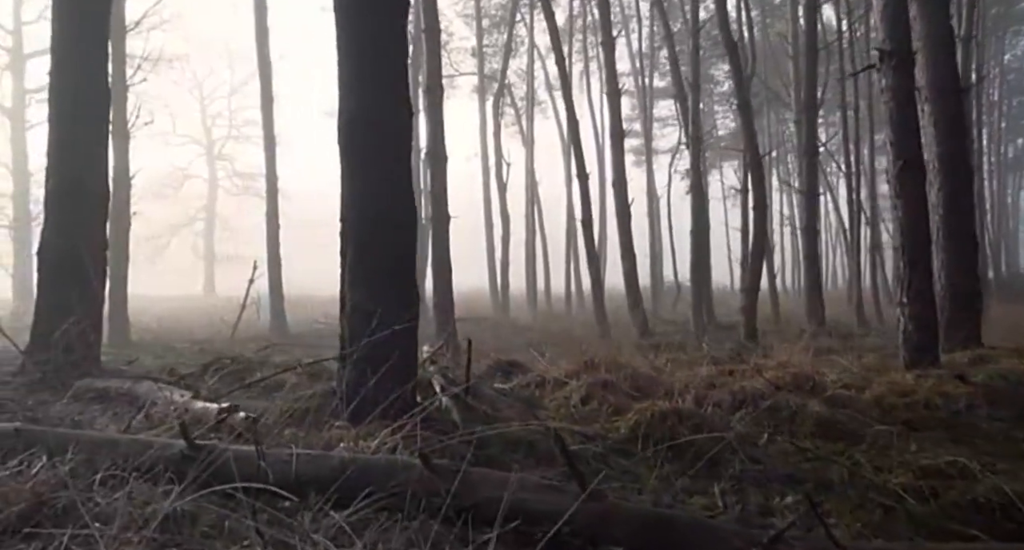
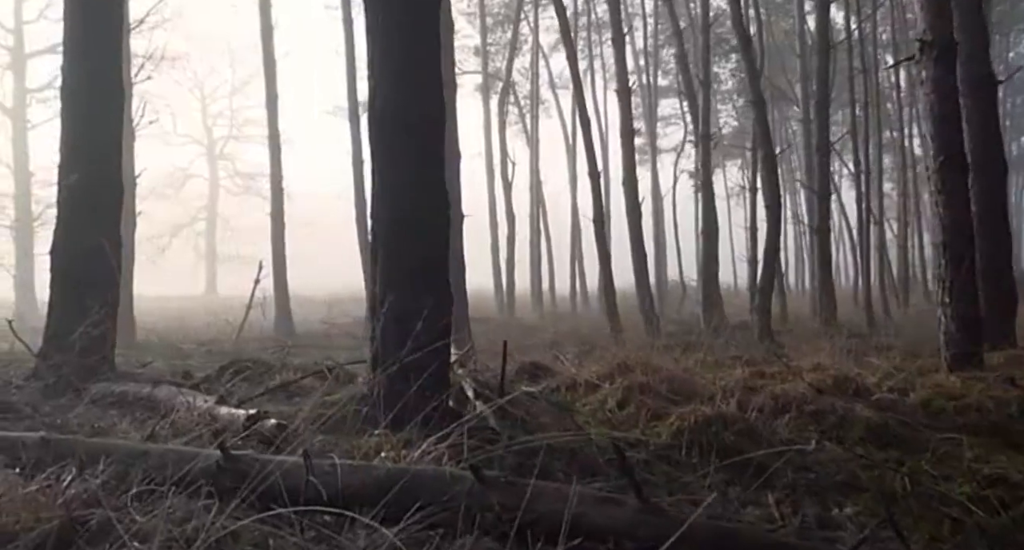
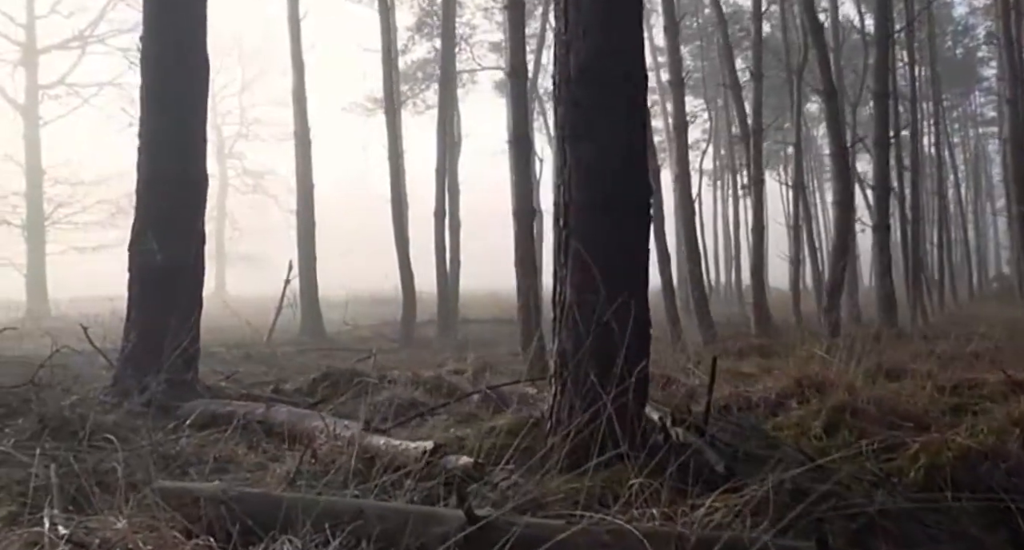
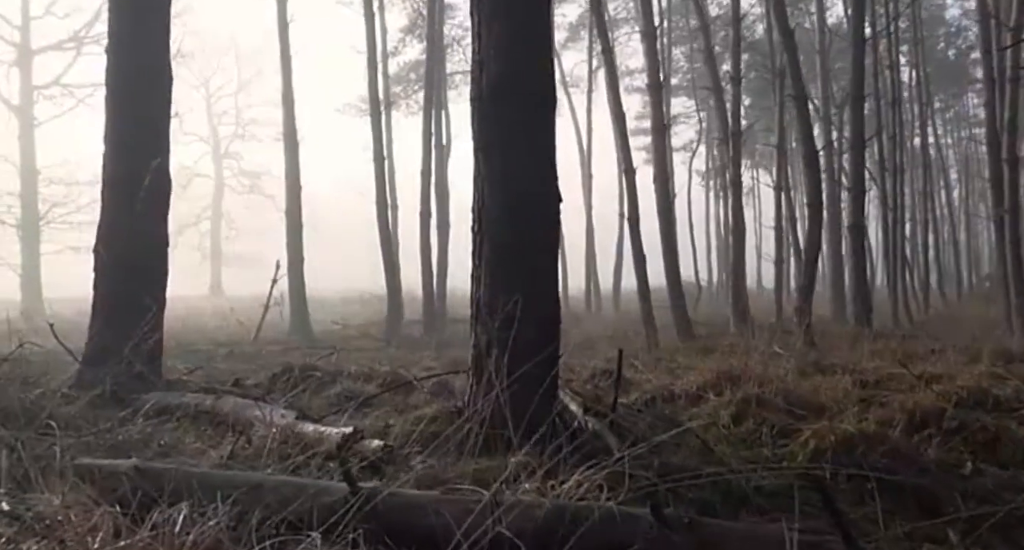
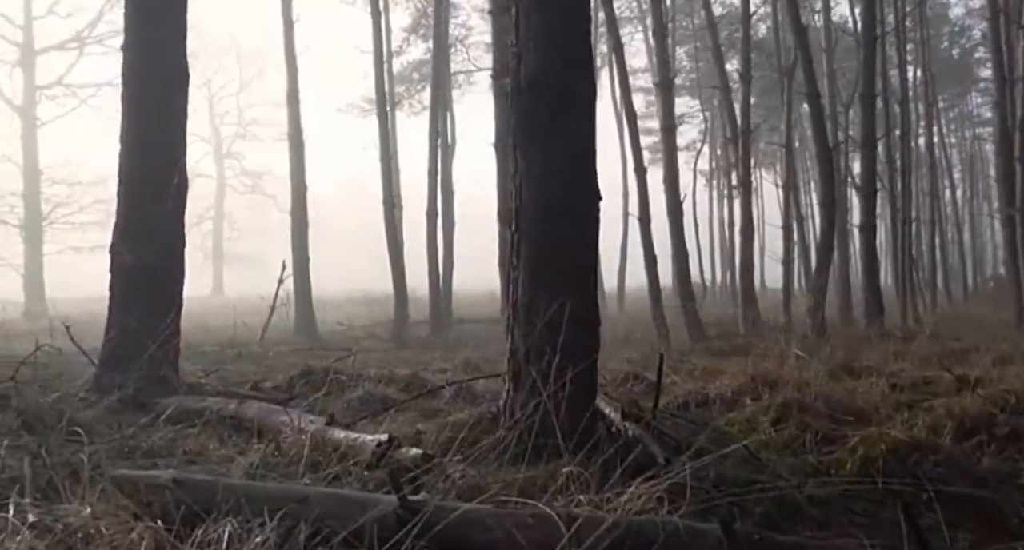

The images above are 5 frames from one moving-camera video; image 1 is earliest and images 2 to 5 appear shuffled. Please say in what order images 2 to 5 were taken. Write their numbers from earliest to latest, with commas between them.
2, 4, 5, 3
